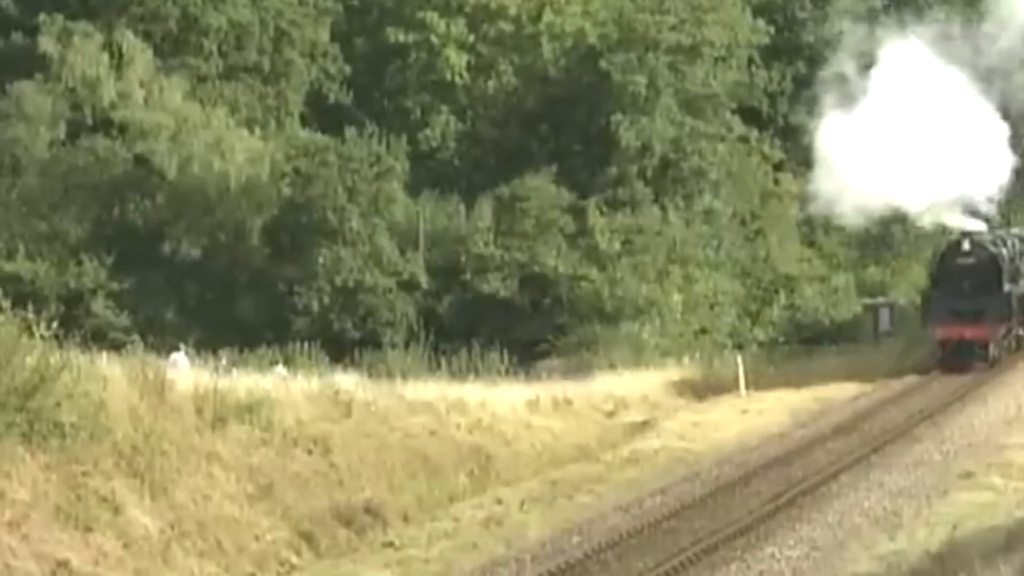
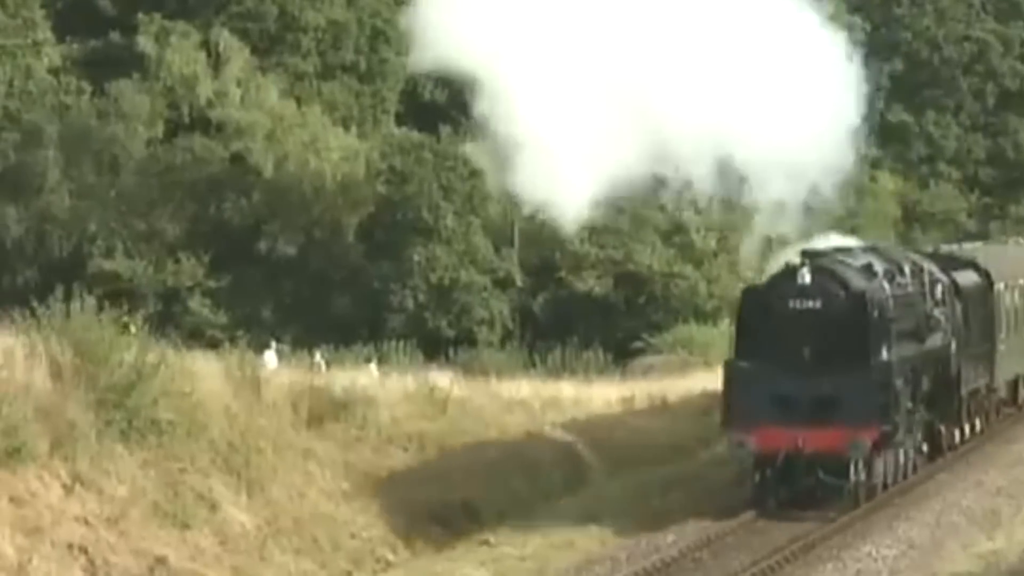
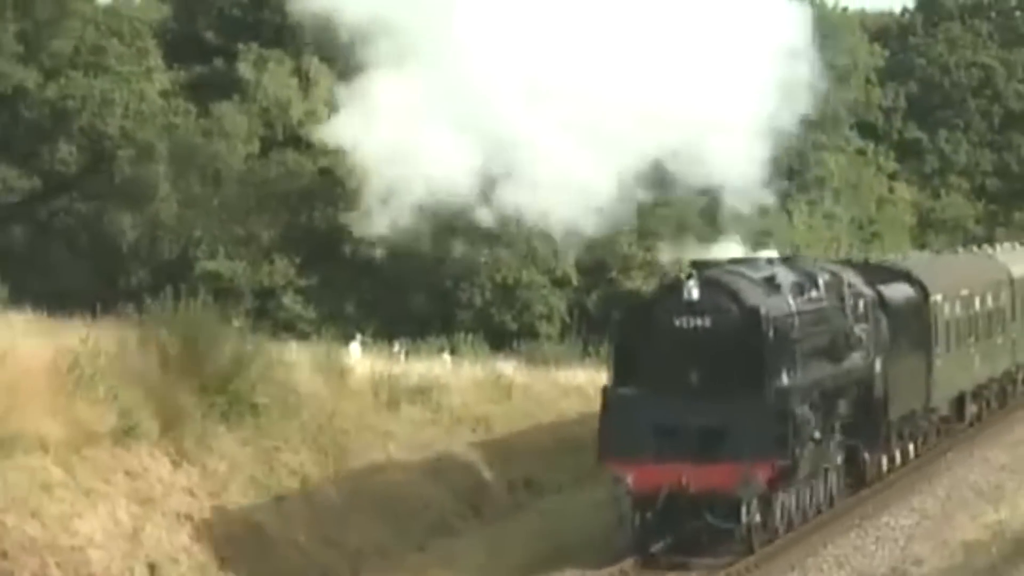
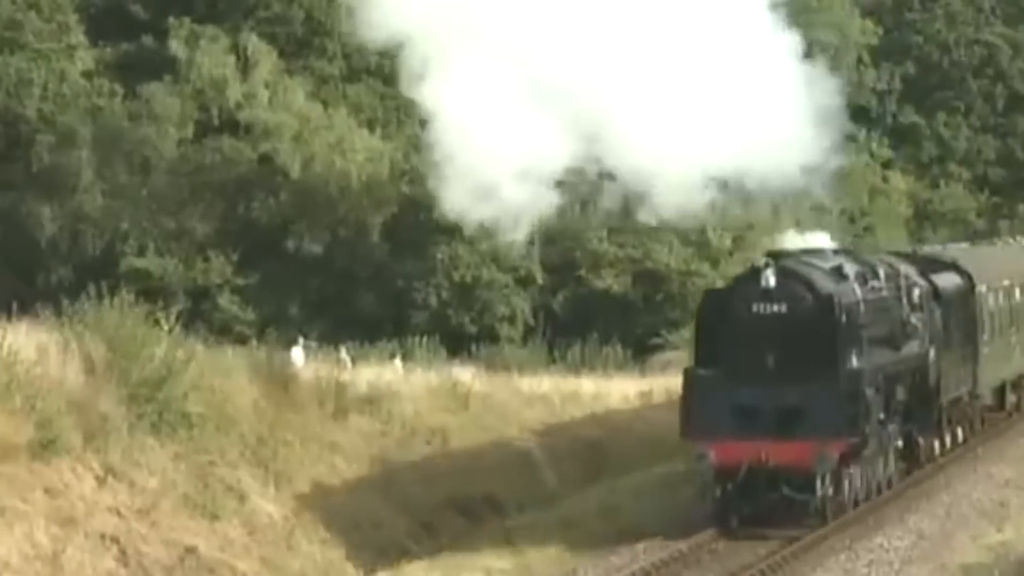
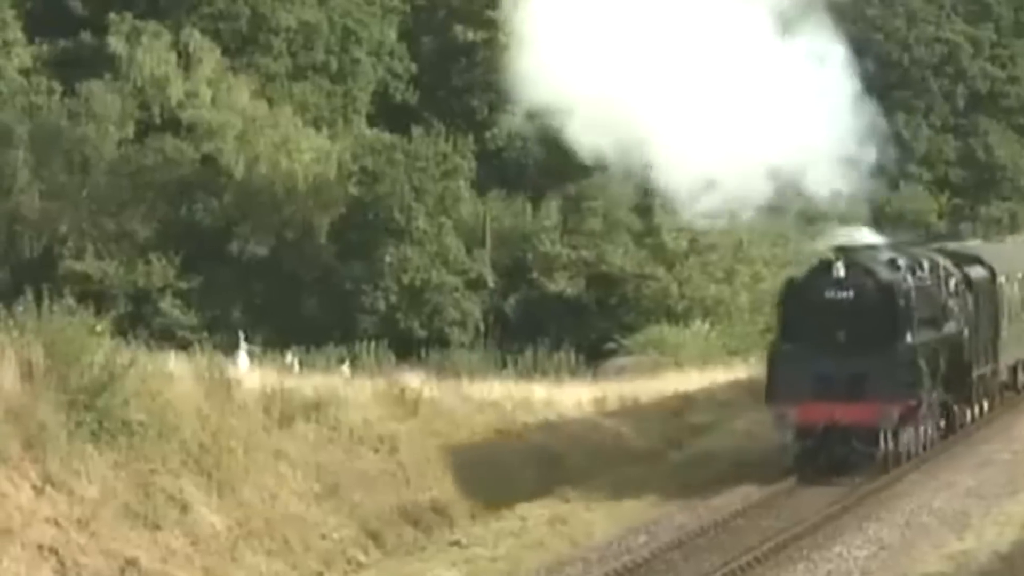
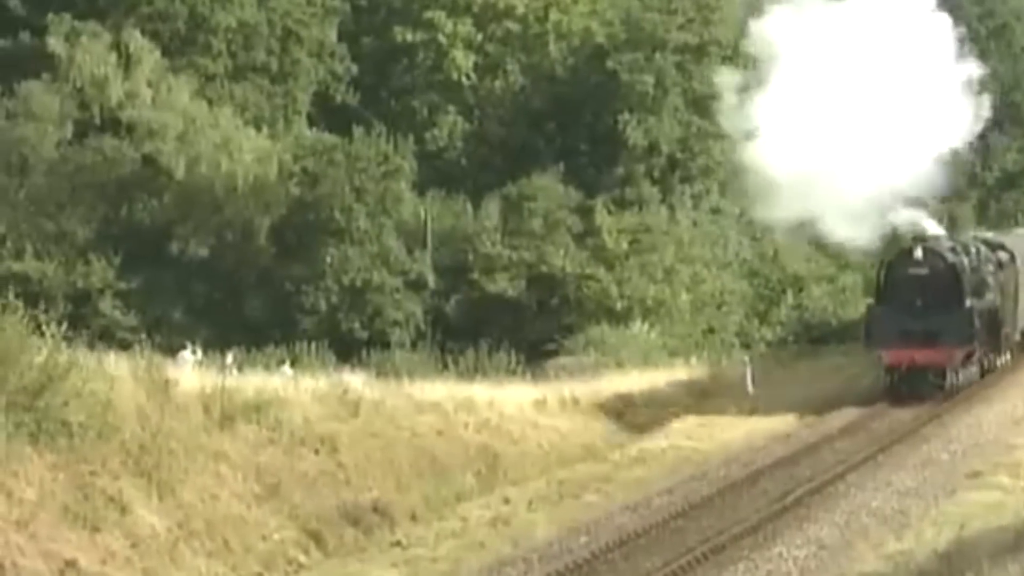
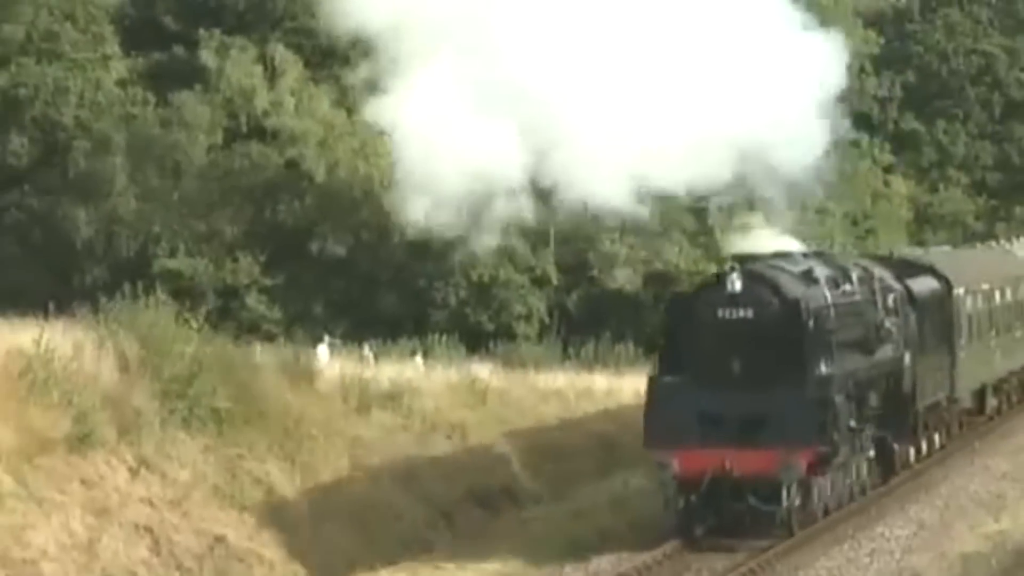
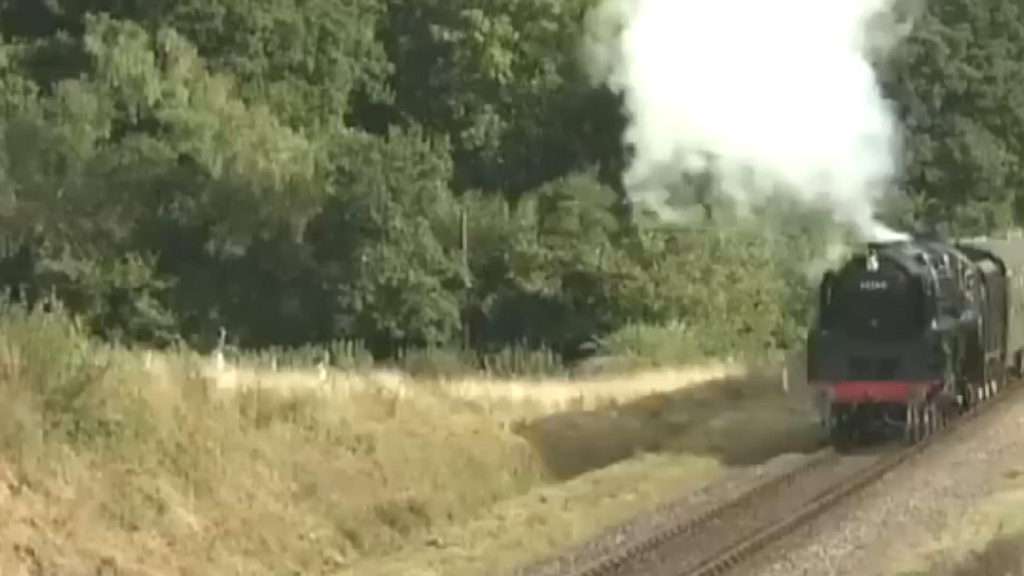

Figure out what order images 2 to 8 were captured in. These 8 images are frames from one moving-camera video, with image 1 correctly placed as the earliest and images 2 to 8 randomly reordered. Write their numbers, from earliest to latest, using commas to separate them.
6, 8, 5, 2, 4, 7, 3
